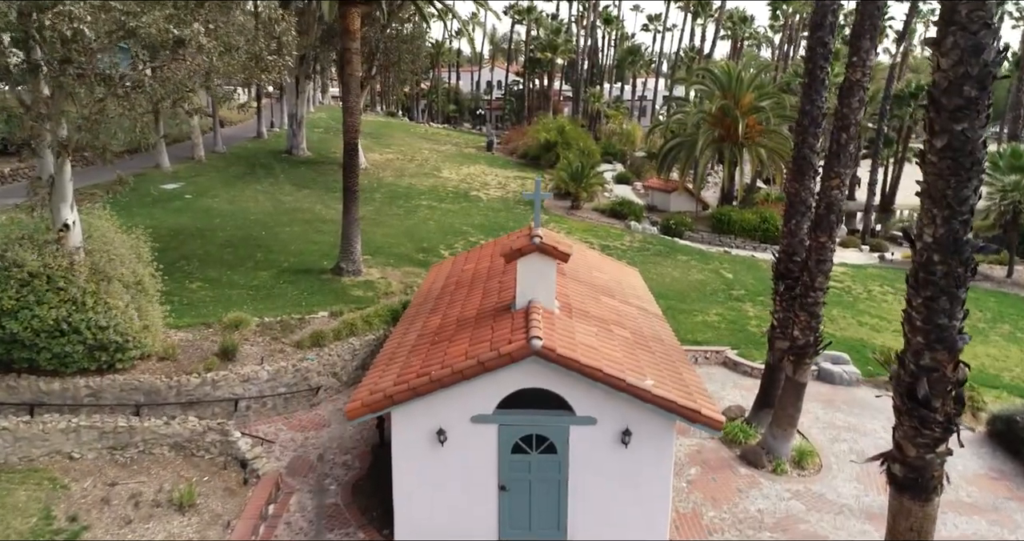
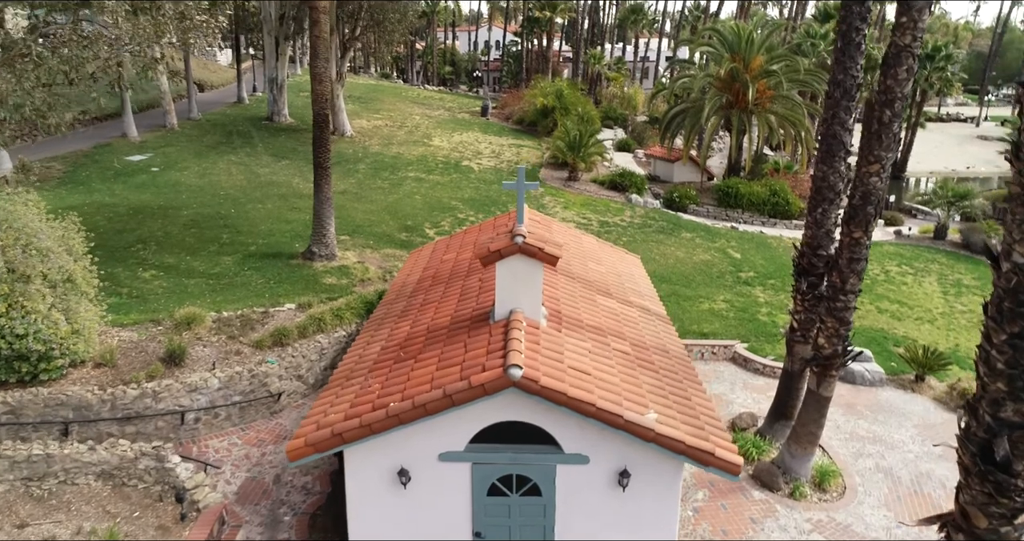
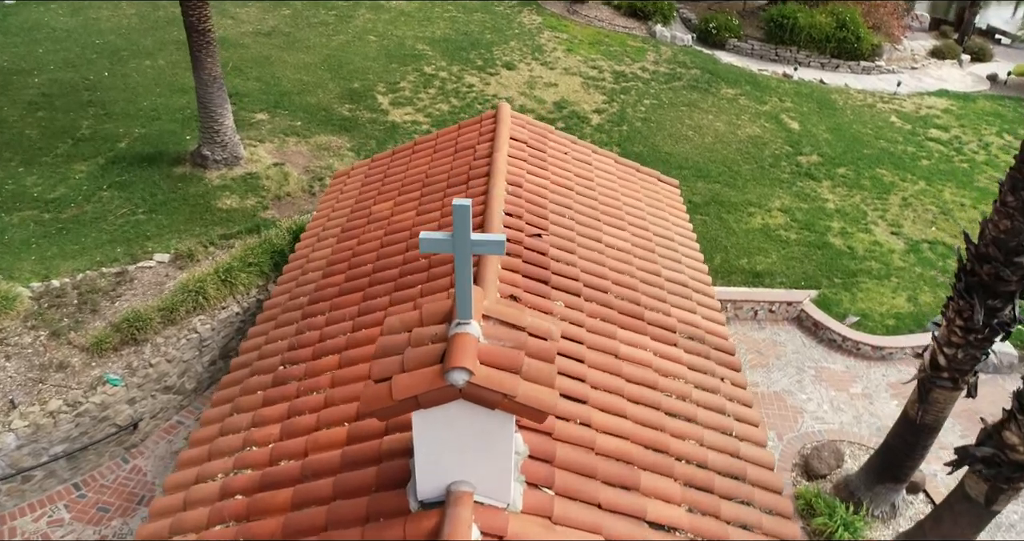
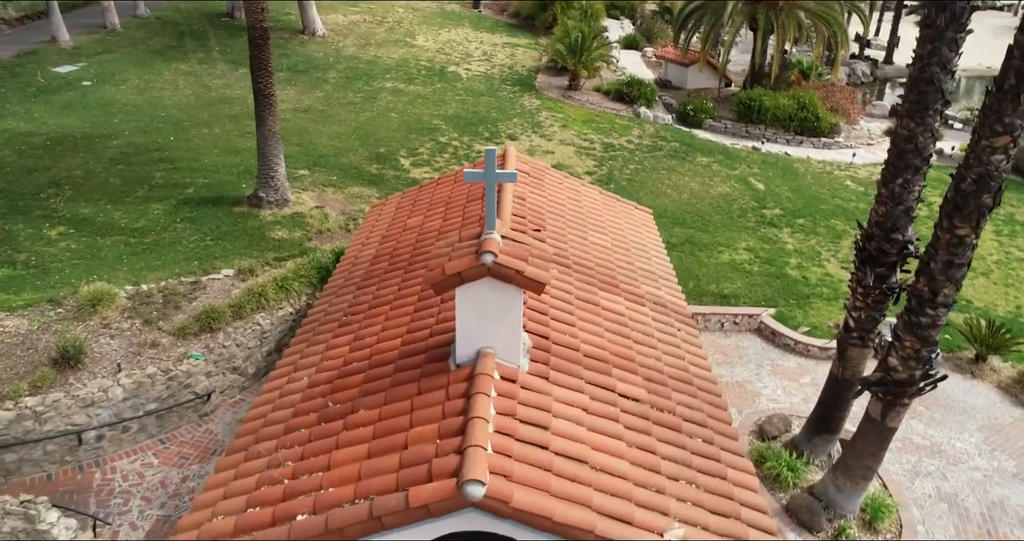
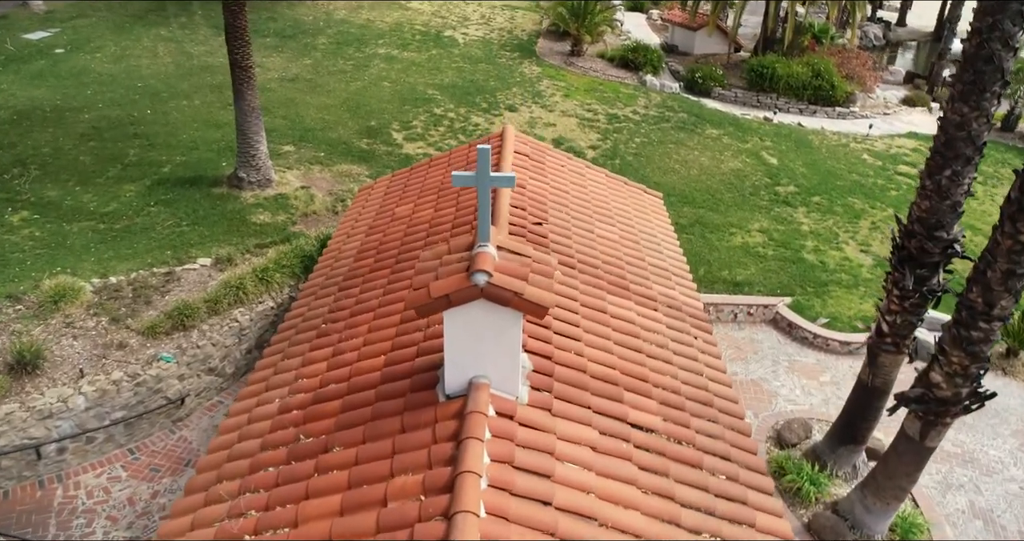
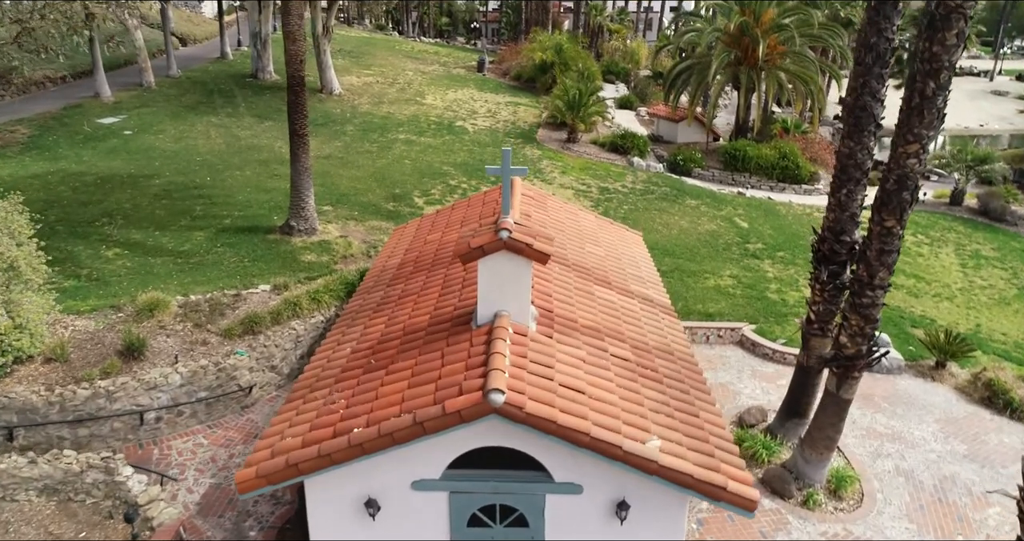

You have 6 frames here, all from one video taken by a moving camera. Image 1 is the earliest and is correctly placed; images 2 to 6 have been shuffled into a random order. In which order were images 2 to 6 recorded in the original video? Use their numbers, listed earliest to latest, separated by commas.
2, 6, 4, 5, 3
